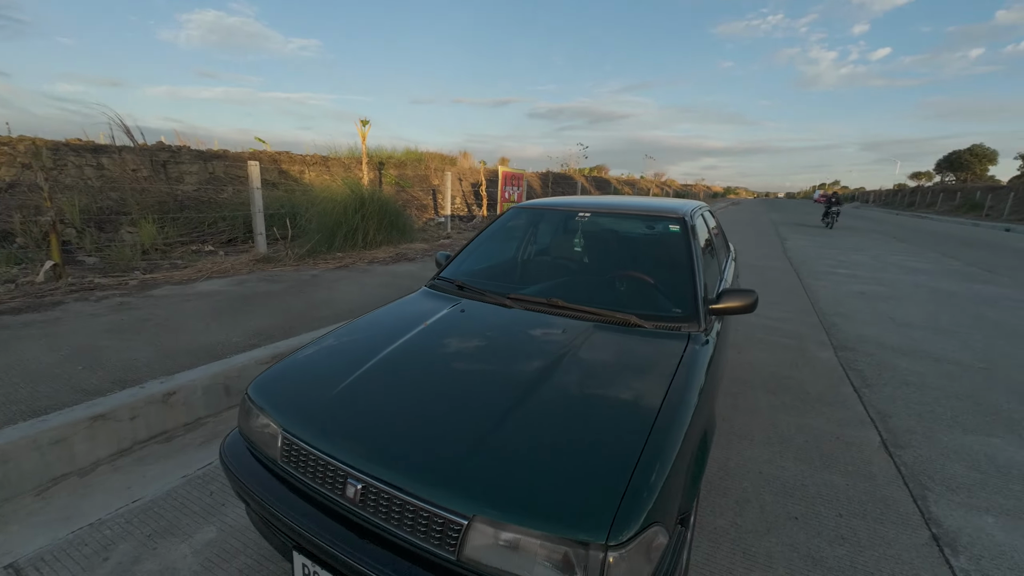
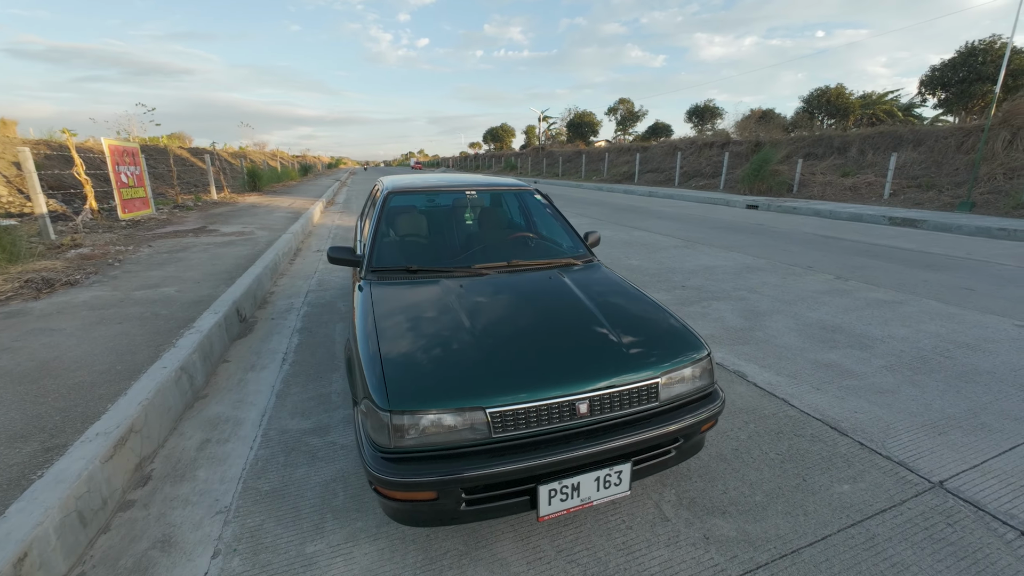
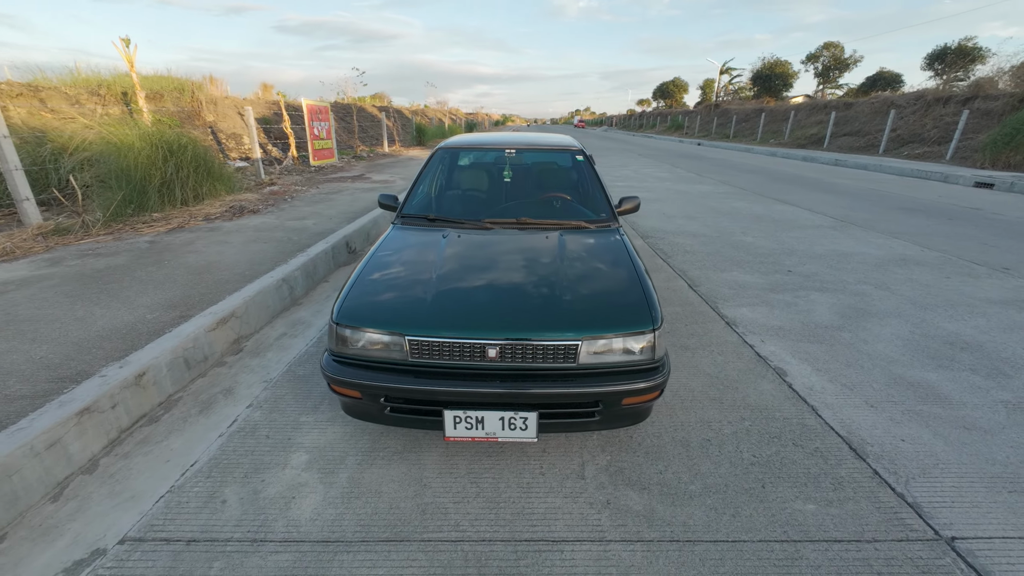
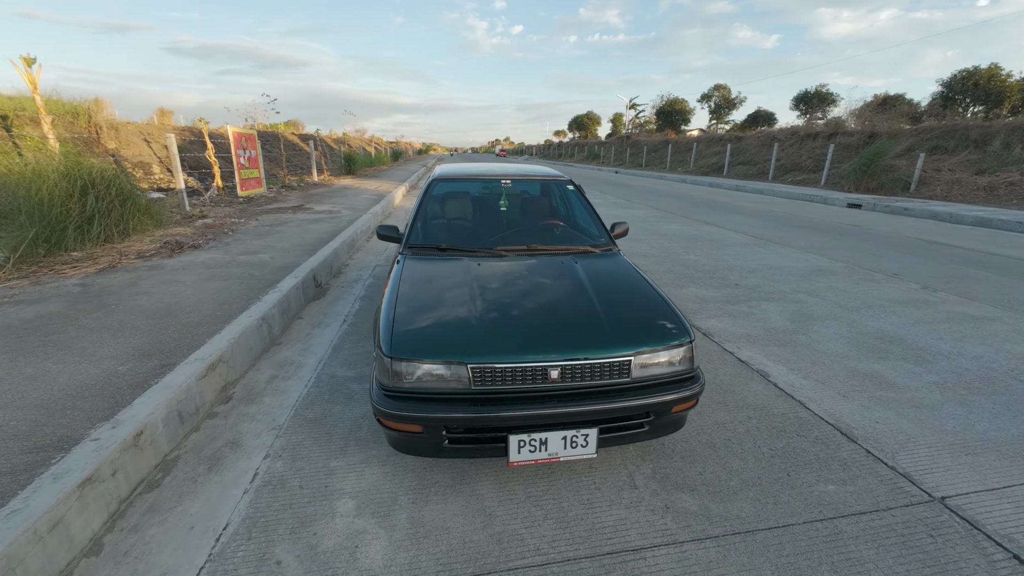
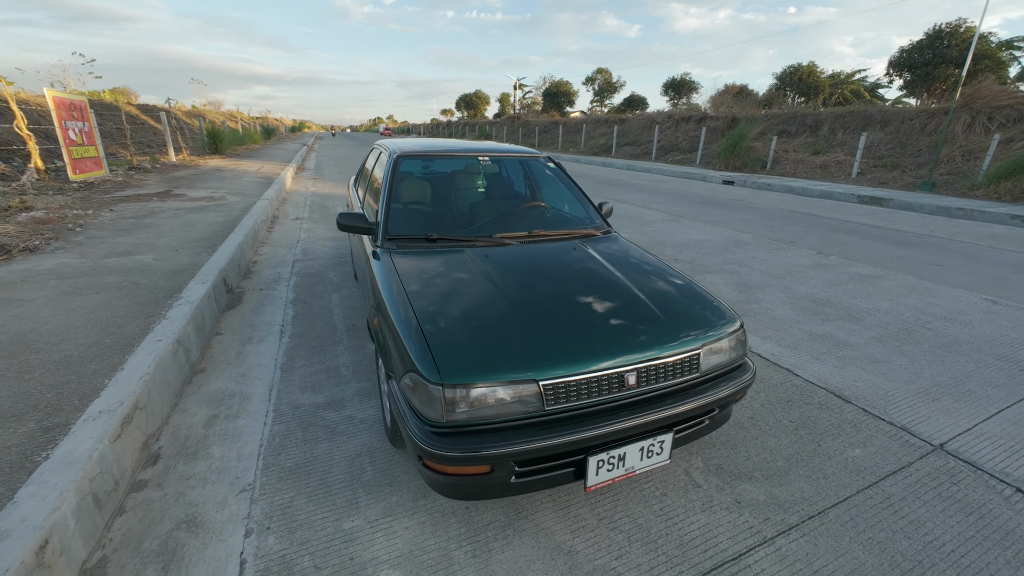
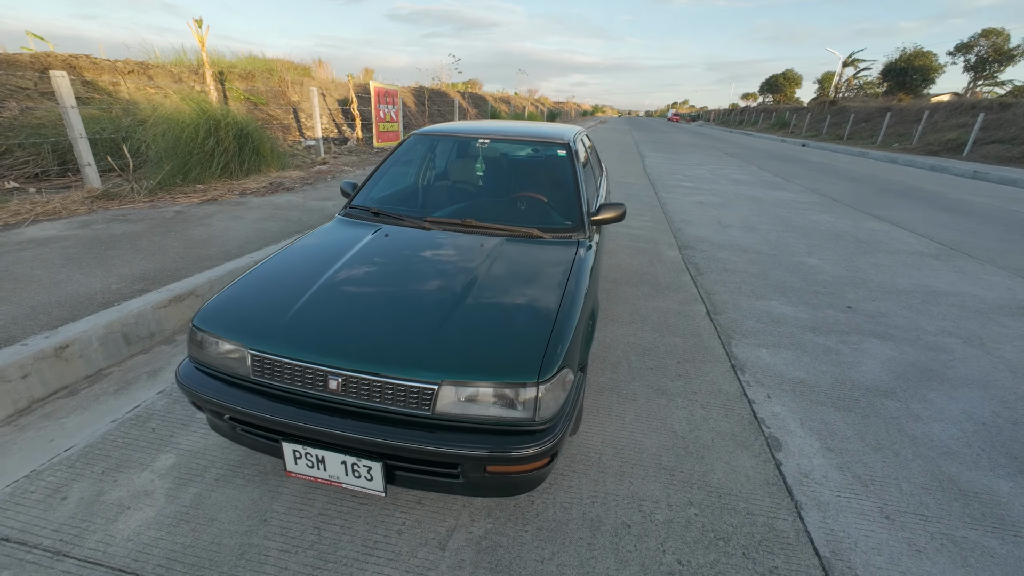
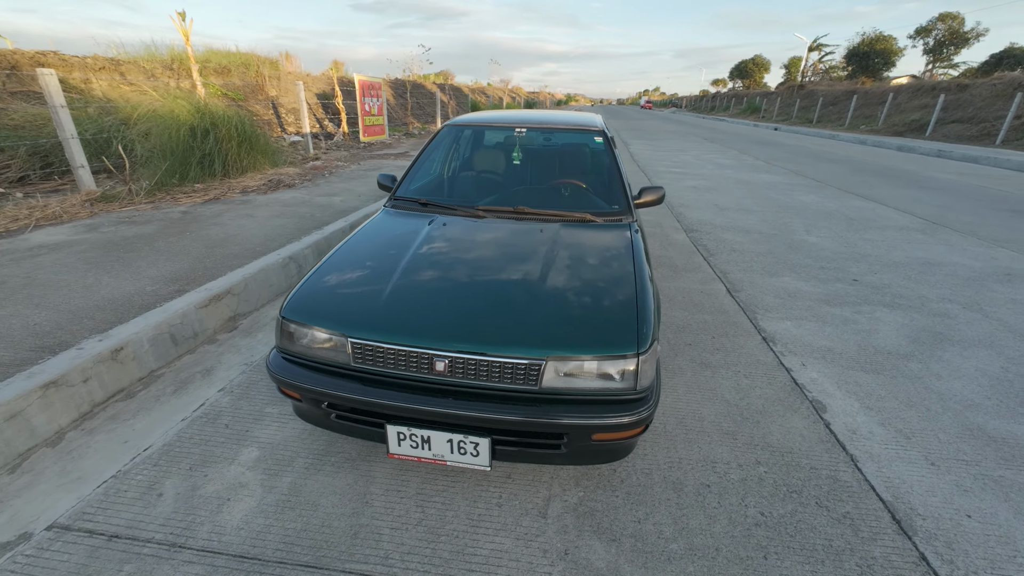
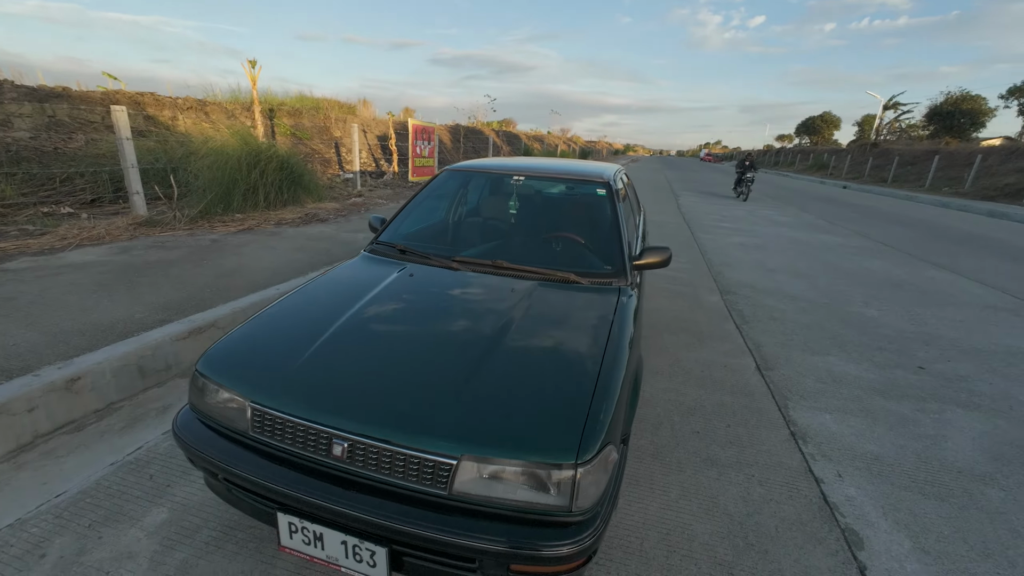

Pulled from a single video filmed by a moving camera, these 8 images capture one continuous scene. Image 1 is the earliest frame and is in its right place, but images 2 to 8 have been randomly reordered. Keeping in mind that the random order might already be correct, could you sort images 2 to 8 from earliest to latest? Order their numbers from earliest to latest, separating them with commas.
8, 6, 7, 3, 4, 2, 5
